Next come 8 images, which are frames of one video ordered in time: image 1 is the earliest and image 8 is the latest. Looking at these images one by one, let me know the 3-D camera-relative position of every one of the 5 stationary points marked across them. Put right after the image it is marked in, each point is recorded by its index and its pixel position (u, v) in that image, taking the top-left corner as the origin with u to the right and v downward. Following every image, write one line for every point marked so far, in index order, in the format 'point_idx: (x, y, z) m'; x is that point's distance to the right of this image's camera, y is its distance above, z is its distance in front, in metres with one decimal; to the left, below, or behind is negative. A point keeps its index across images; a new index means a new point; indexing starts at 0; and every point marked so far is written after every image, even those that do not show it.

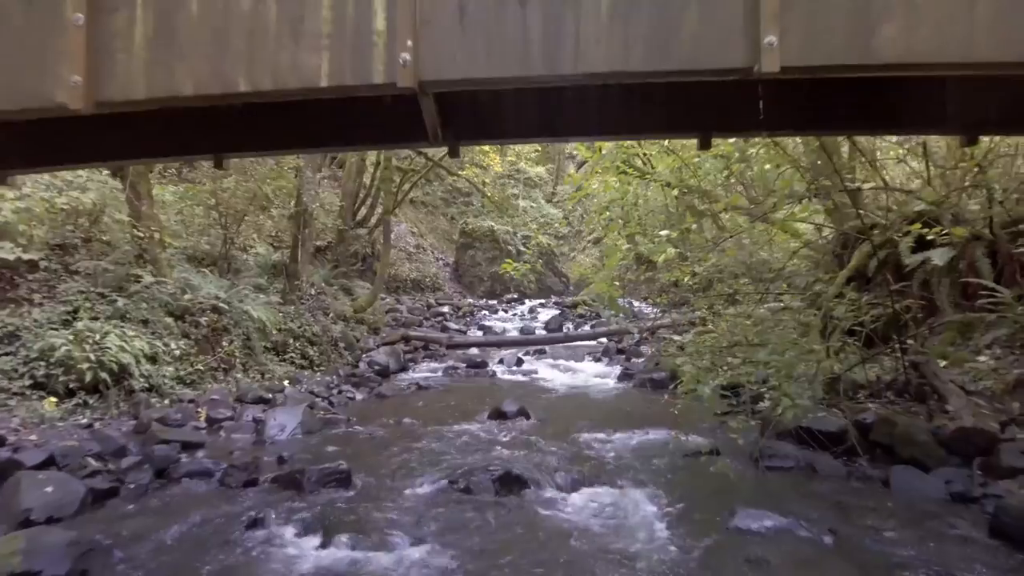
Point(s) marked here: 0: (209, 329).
0: (-2.4, -0.3, +9.5) m
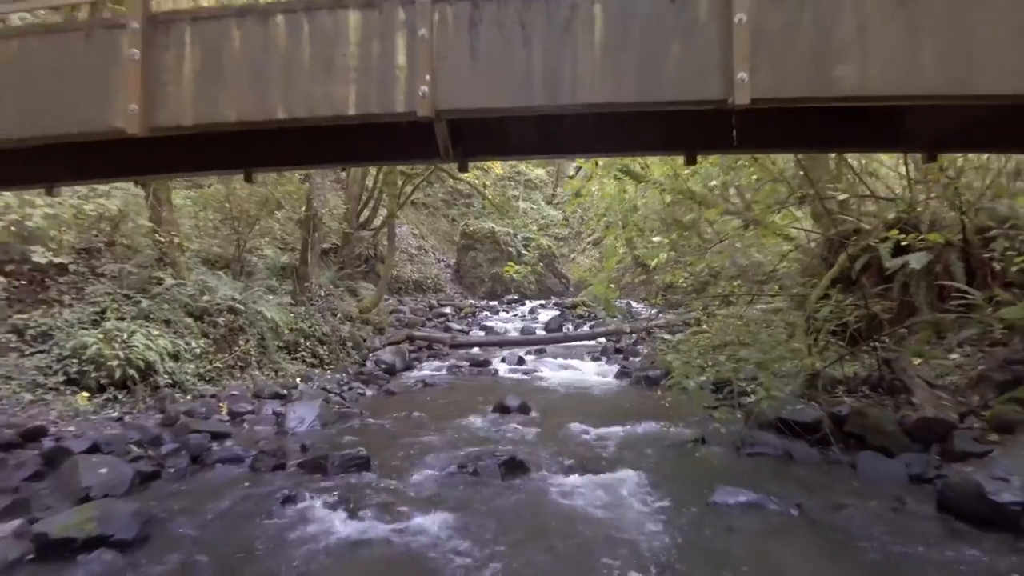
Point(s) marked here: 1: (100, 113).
0: (-2.3, -0.3, +10.0) m
1: (-1.4, +0.6, +4.3) m
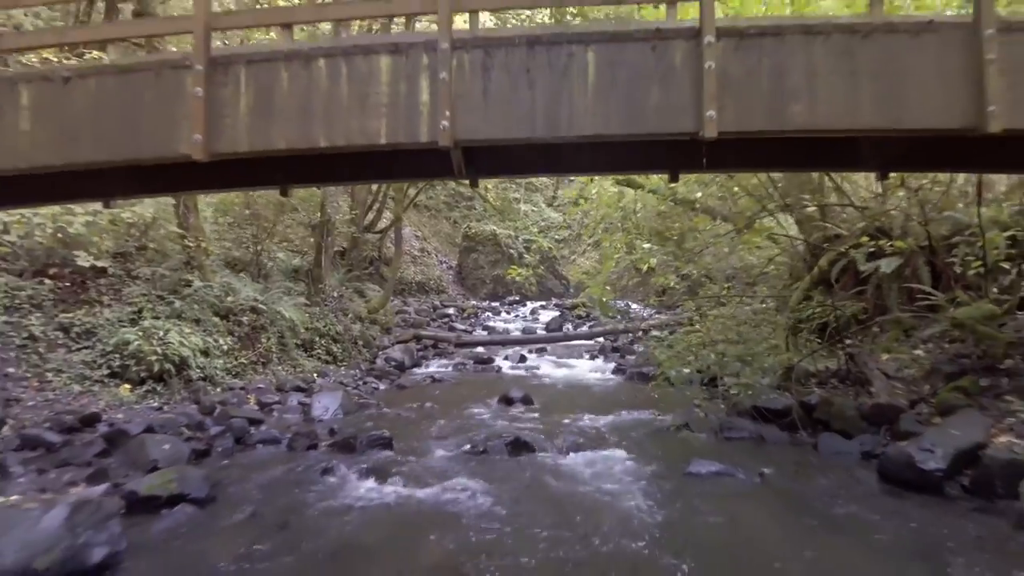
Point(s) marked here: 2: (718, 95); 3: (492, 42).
0: (-2.3, -0.3, +10.7) m
1: (-1.4, +0.6, +5.0) m
2: (+0.8, +0.7, +4.7) m
3: (-0.1, +1.0, +4.8) m
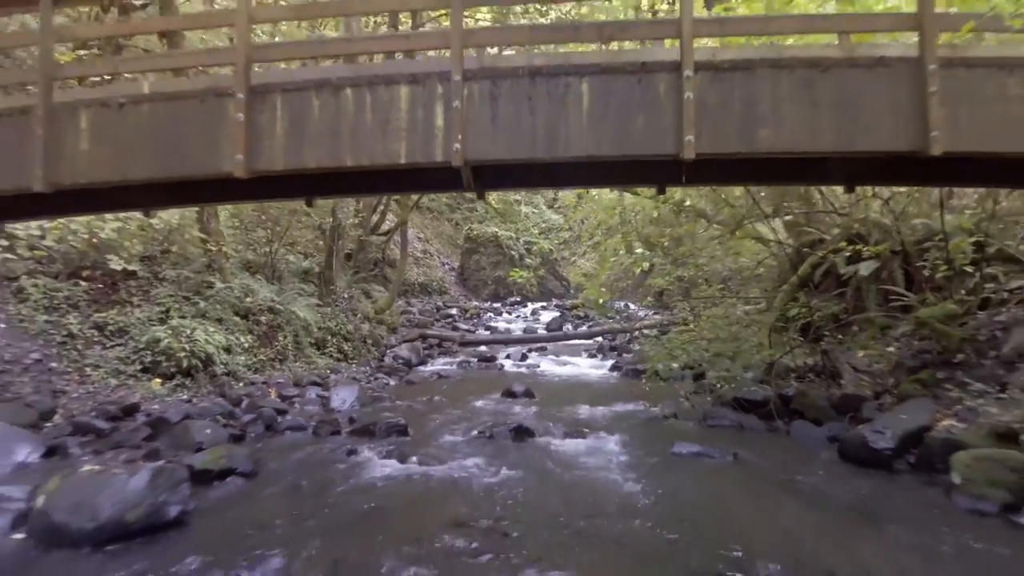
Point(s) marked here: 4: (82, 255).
0: (-2.3, -0.4, +11.4) m
1: (-1.4, +0.6, +5.7) m
2: (+0.8, +0.7, +5.4) m
3: (-0.1, +1.0, +5.5) m
4: (-3.5, +0.3, +10.0) m
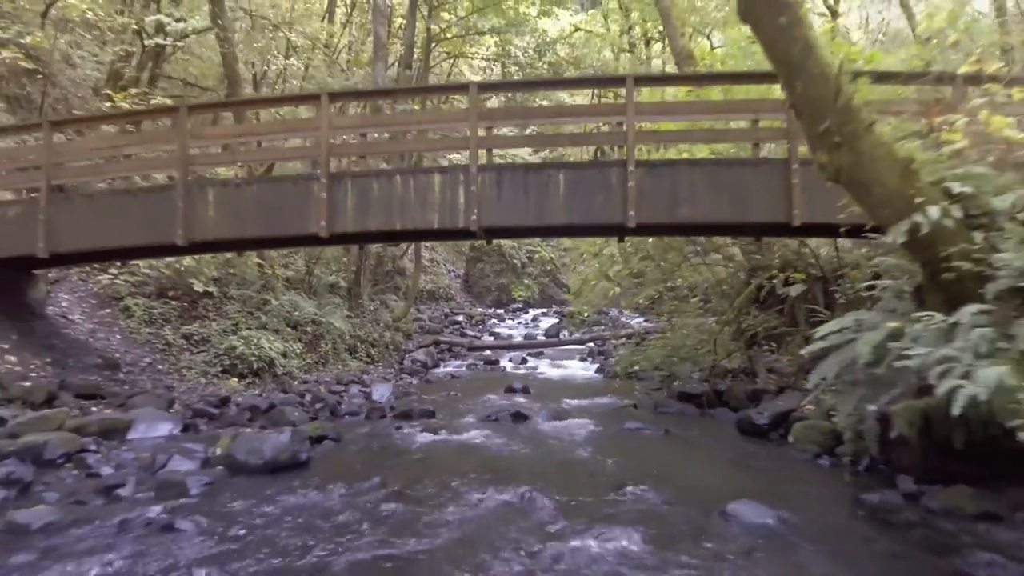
0: (-2.3, -0.5, +13.9) m
1: (-1.4, +0.4, +8.2) m
2: (+0.8, +0.6, +7.8) m
3: (-0.1, +0.8, +7.9) m
4: (-3.5, +0.1, +12.5) m
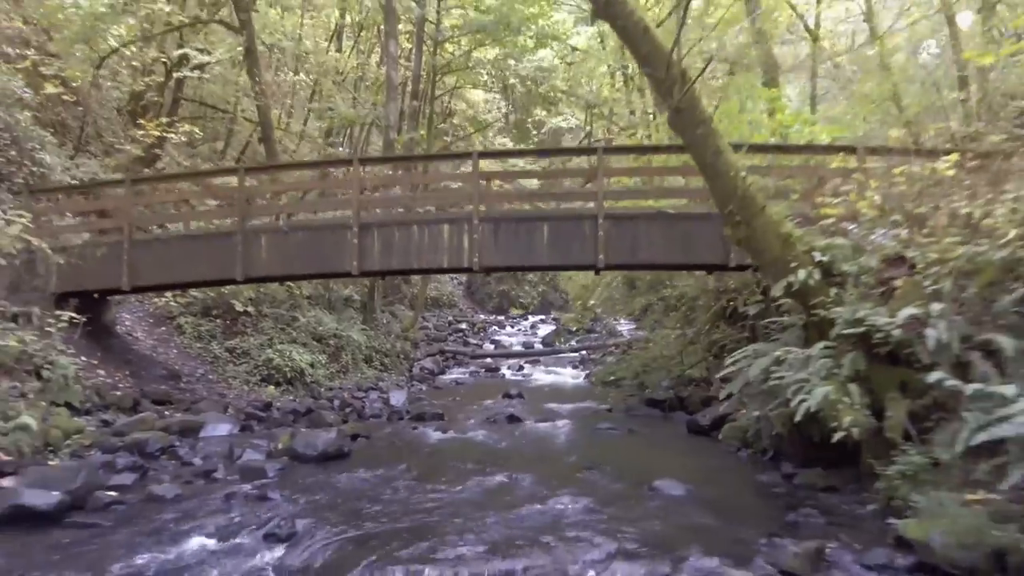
0: (-2.3, -0.8, +15.9) m
1: (-1.5, +0.2, +10.2) m
2: (+0.7, +0.3, +9.8) m
3: (-0.1, +0.6, +9.9) m
4: (-3.6, -0.1, +14.5) m
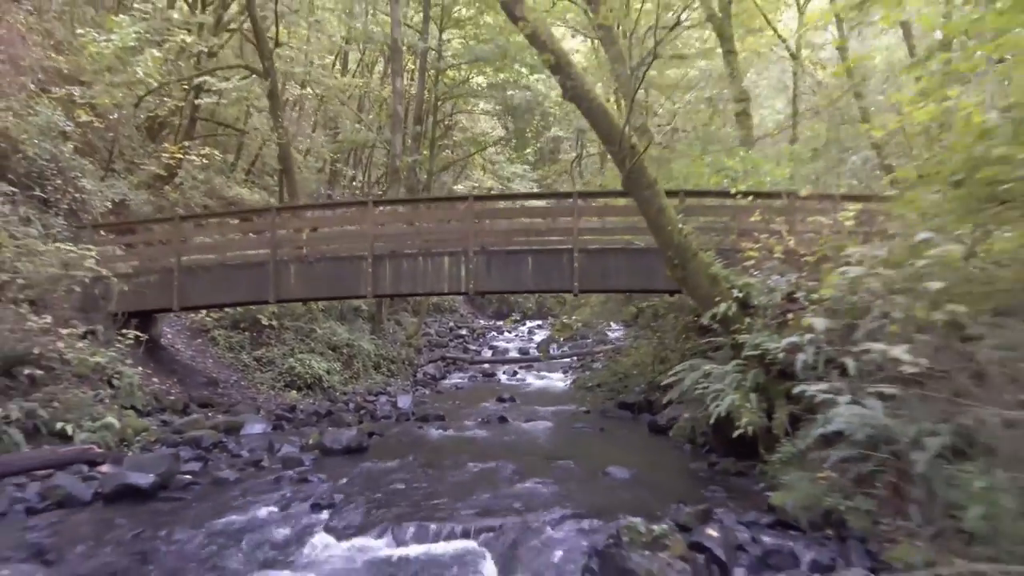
0: (-2.4, -1.0, +17.8) m
1: (-1.6, 0.0, +12.1) m
2: (+0.6, +0.1, +11.7) m
3: (-0.2, +0.3, +11.9) m
4: (-3.6, -0.4, +16.4) m
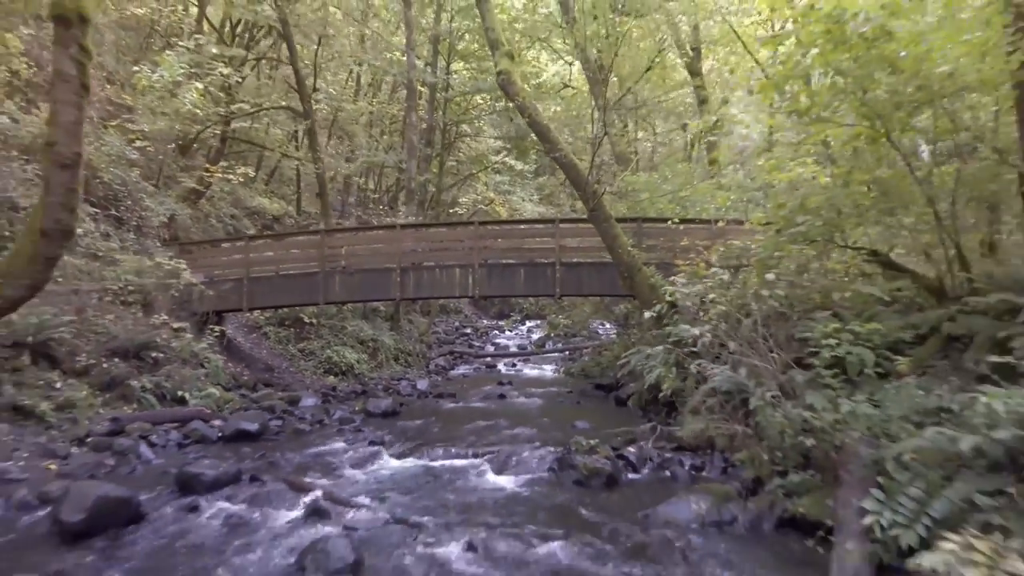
0: (-2.4, -1.1, +21.3) m
1: (-1.6, -0.1, +15.6) m
2: (+0.6, +0.1, +15.2) m
3: (-0.3, +0.3, +15.3) m
4: (-3.7, -0.4, +19.9) m
